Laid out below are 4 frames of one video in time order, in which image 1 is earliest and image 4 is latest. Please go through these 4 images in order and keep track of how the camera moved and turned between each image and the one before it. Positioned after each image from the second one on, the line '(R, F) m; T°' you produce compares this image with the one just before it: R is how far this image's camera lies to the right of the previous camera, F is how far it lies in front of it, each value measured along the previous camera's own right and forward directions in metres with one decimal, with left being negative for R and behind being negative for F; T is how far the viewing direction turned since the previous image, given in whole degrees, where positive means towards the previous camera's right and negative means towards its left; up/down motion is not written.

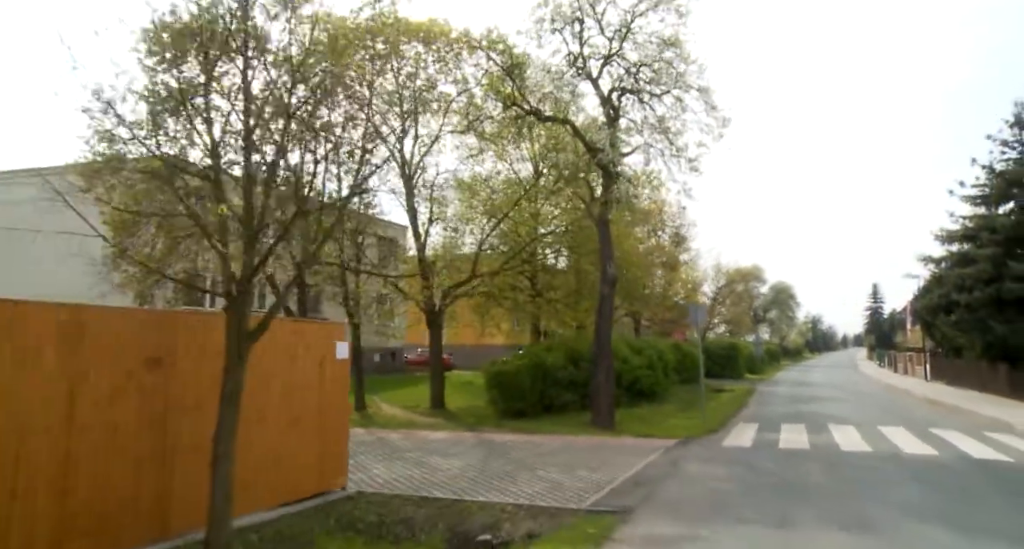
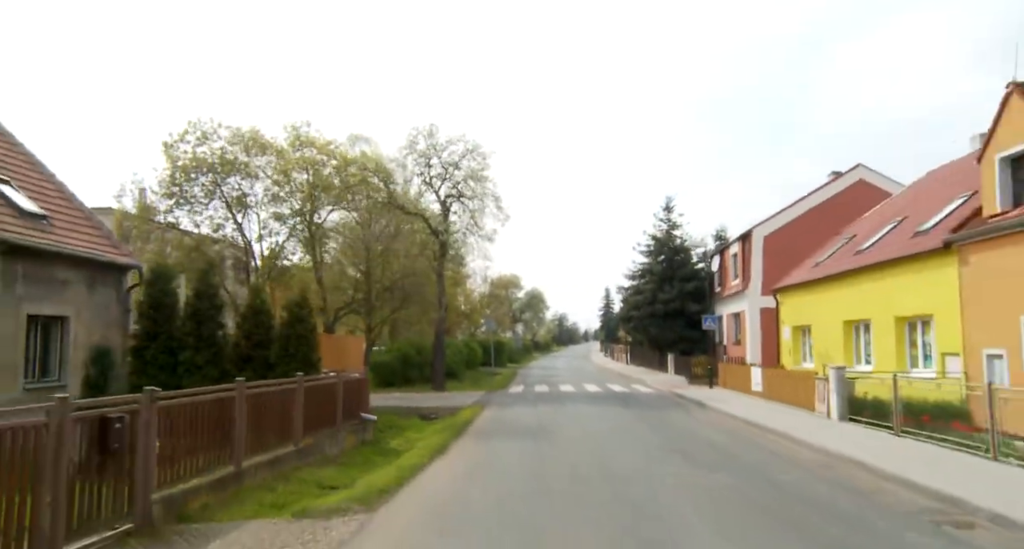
(-4.9, -11.7) m; +20°
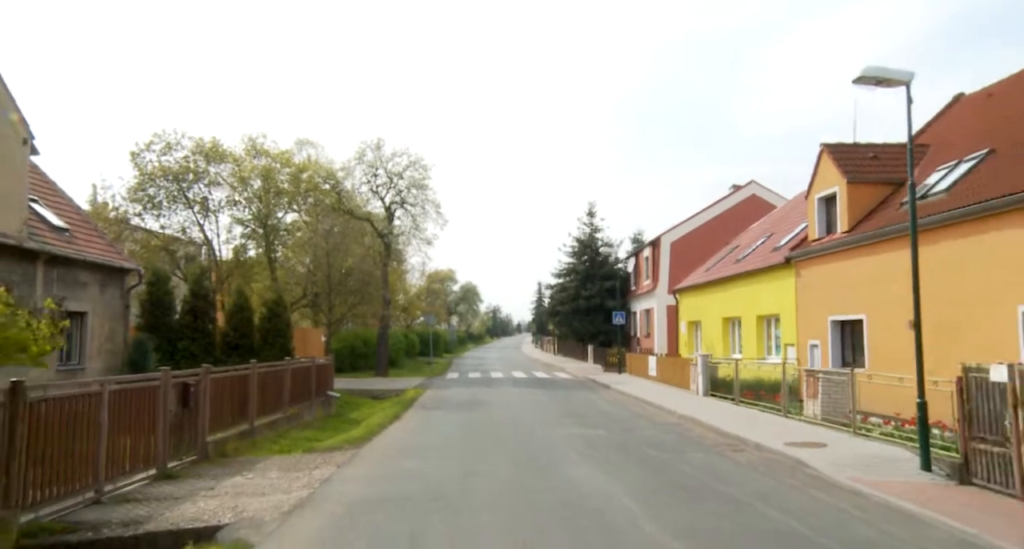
(-0.1, -3.7) m; +6°
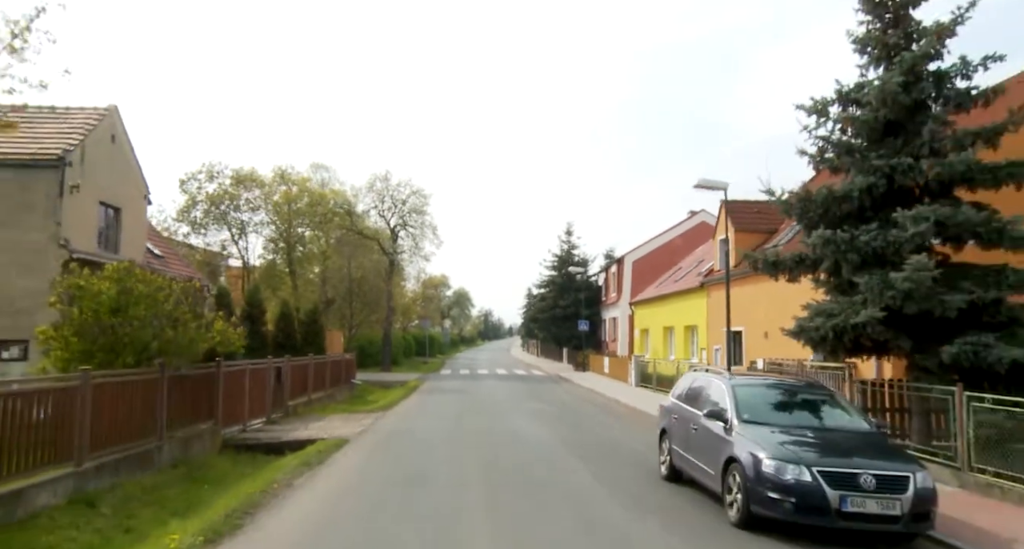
(+0.5, -5.8) m; +1°
